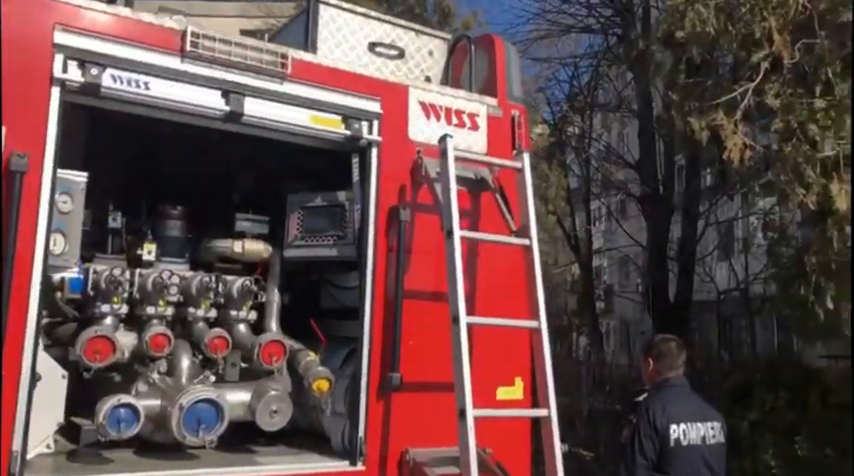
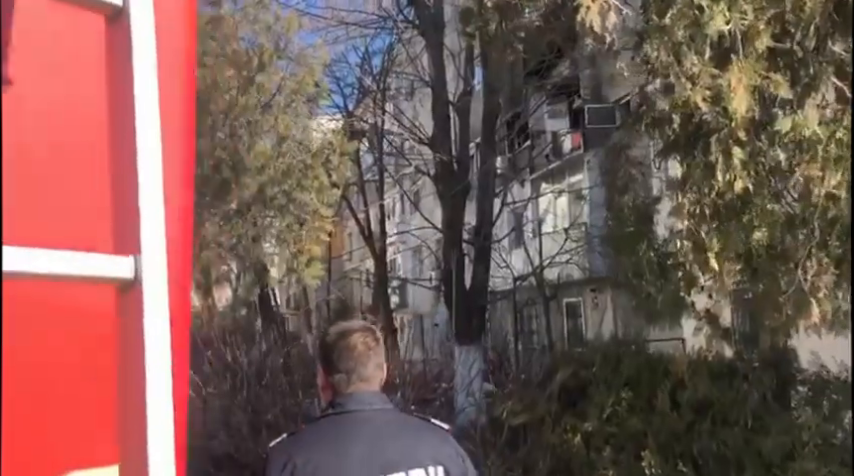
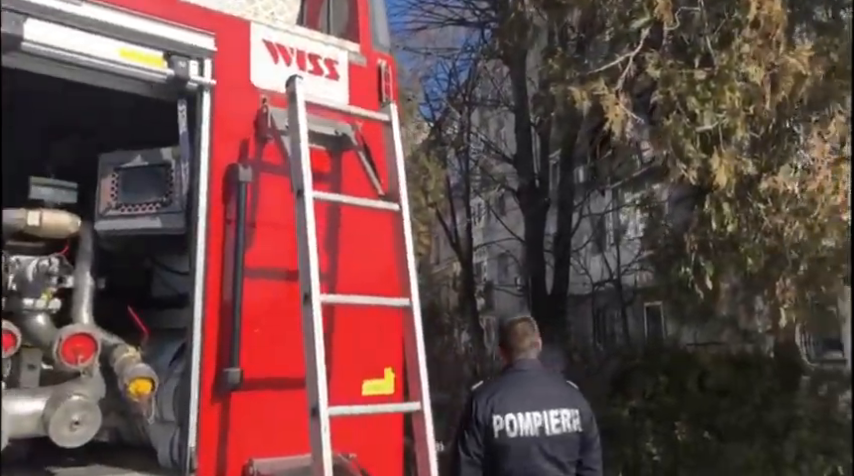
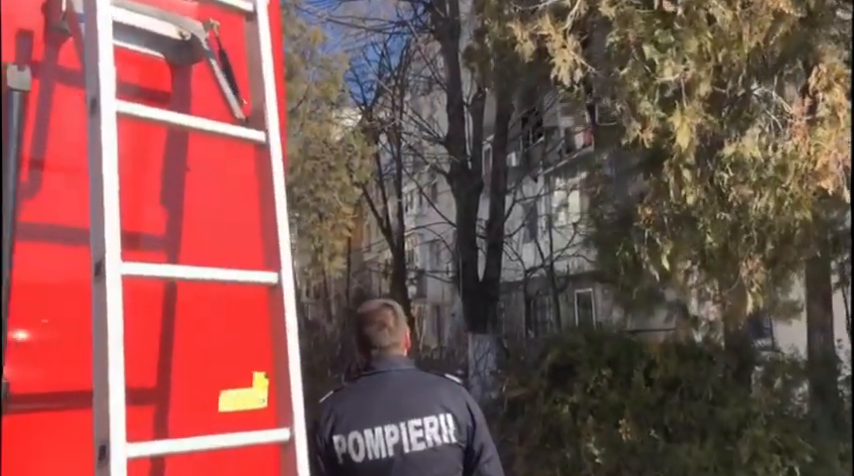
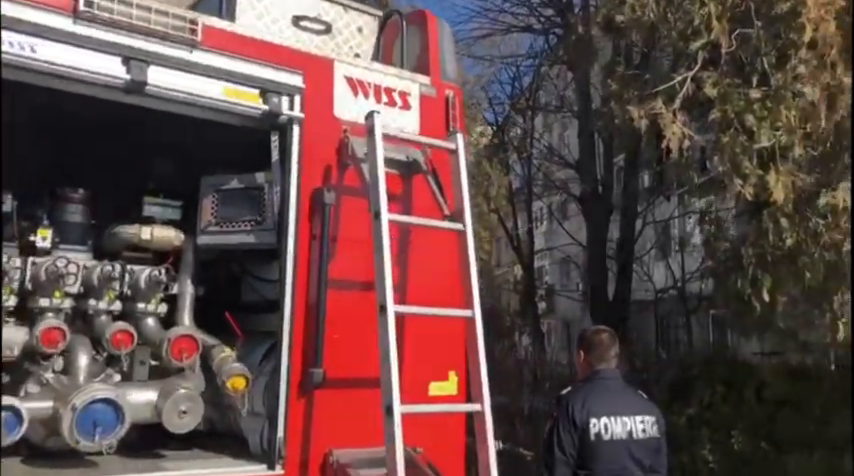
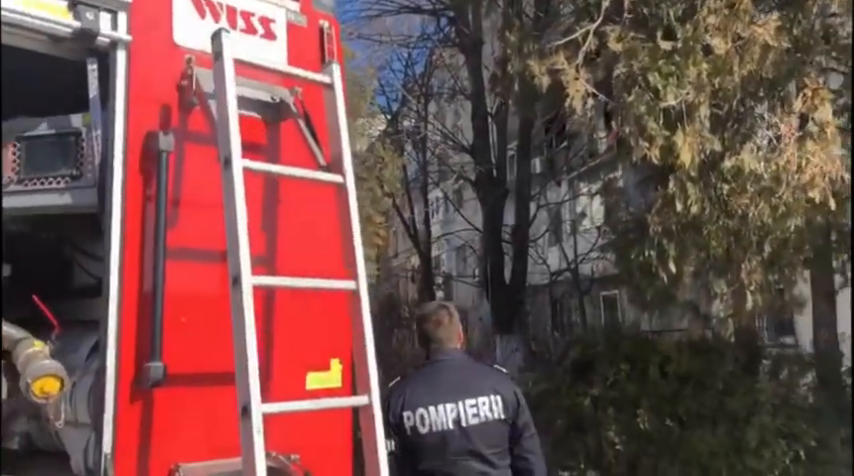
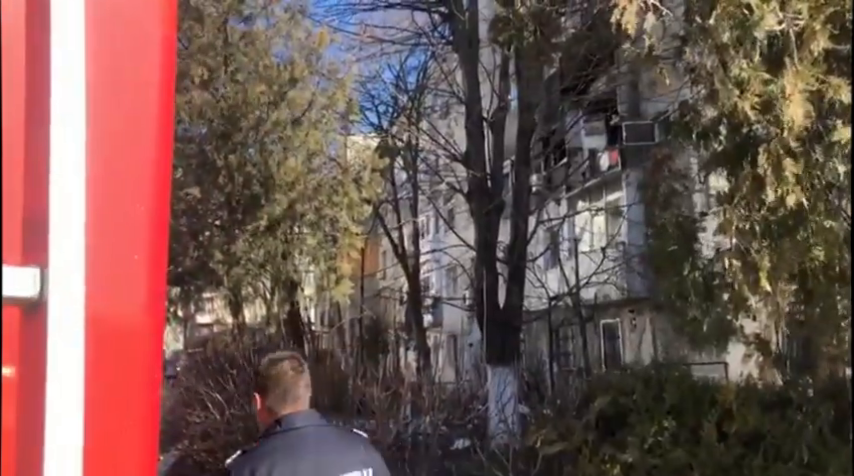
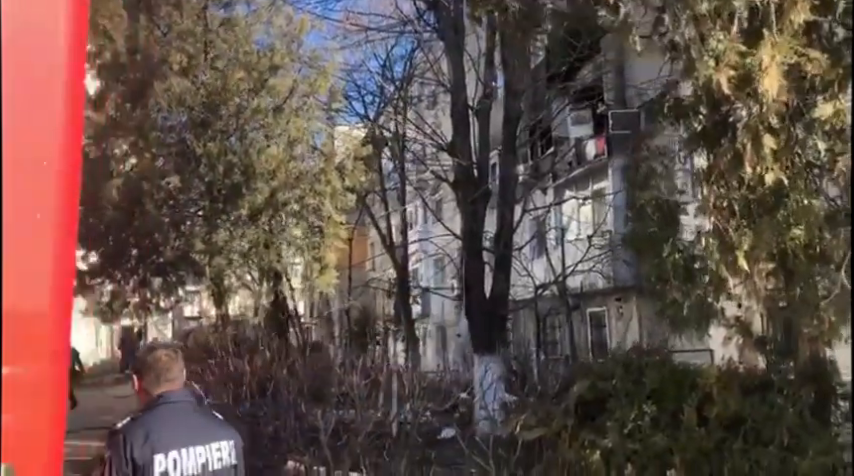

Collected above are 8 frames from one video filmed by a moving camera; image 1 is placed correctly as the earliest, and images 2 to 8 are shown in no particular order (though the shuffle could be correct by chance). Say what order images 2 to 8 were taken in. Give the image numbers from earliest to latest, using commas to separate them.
5, 3, 6, 4, 2, 7, 8
